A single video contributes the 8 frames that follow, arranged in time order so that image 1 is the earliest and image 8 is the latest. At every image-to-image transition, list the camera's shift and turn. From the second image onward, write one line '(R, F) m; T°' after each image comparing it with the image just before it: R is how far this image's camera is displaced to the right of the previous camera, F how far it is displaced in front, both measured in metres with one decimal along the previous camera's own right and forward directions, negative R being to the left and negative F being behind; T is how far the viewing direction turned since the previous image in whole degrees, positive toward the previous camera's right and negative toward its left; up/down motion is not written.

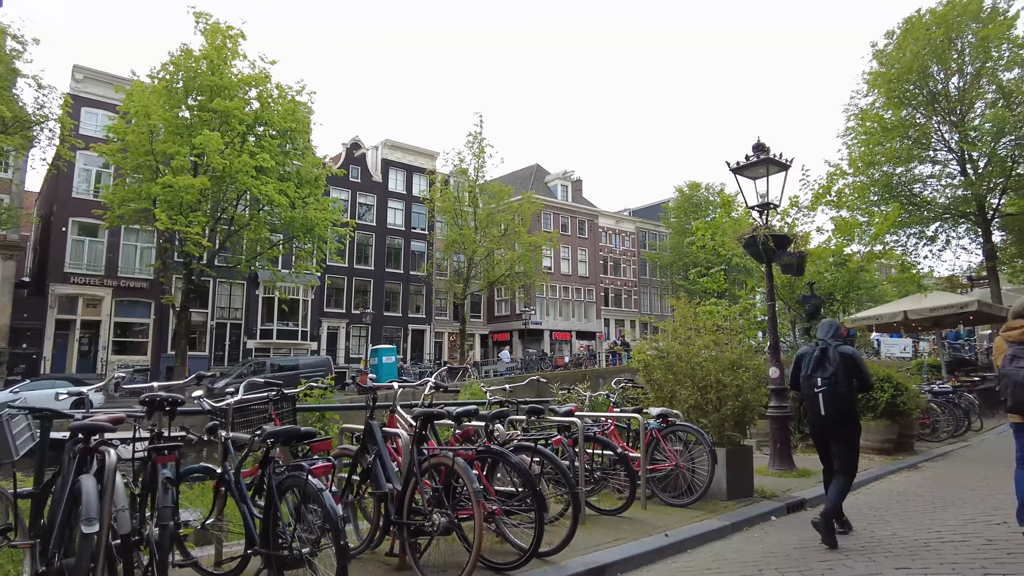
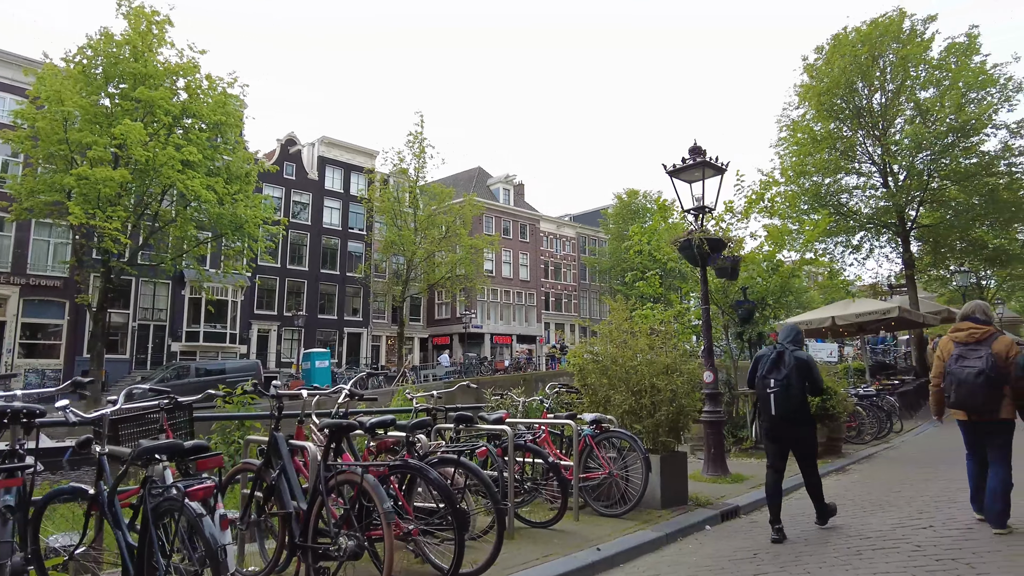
(+0.1, +0.3) m; +5°
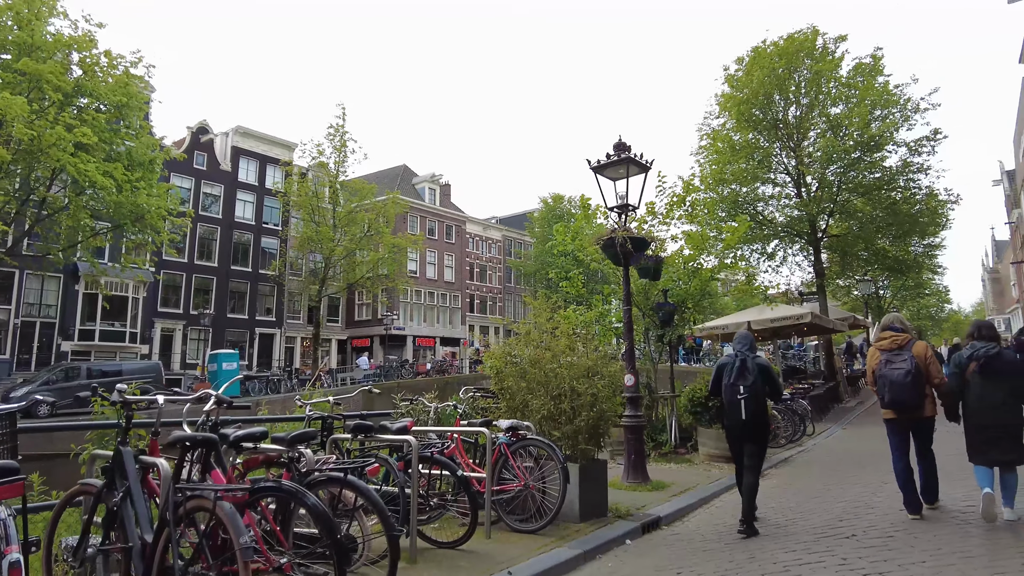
(+0.1, +0.5) m; +7°
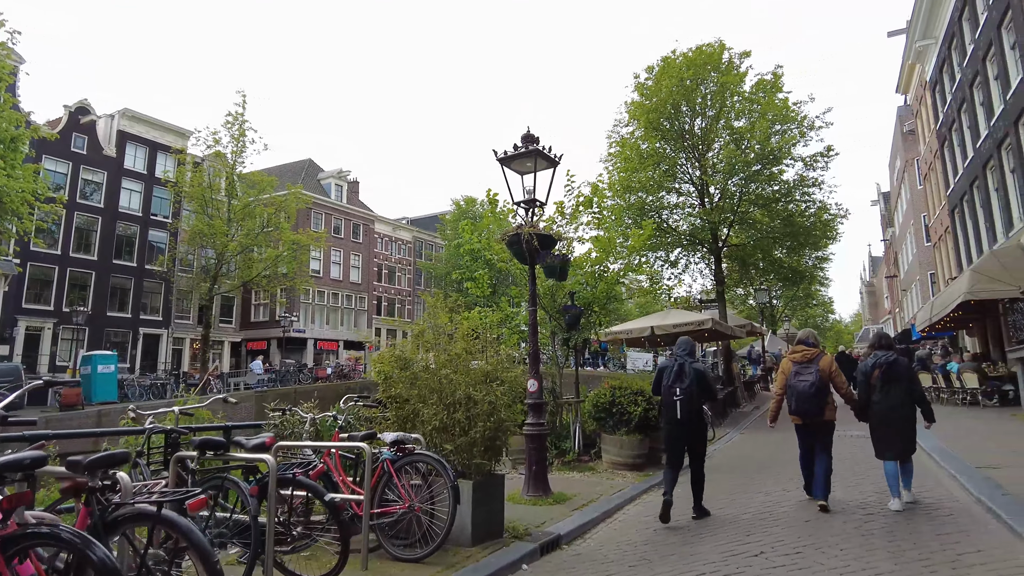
(+0.2, +0.6) m; +8°
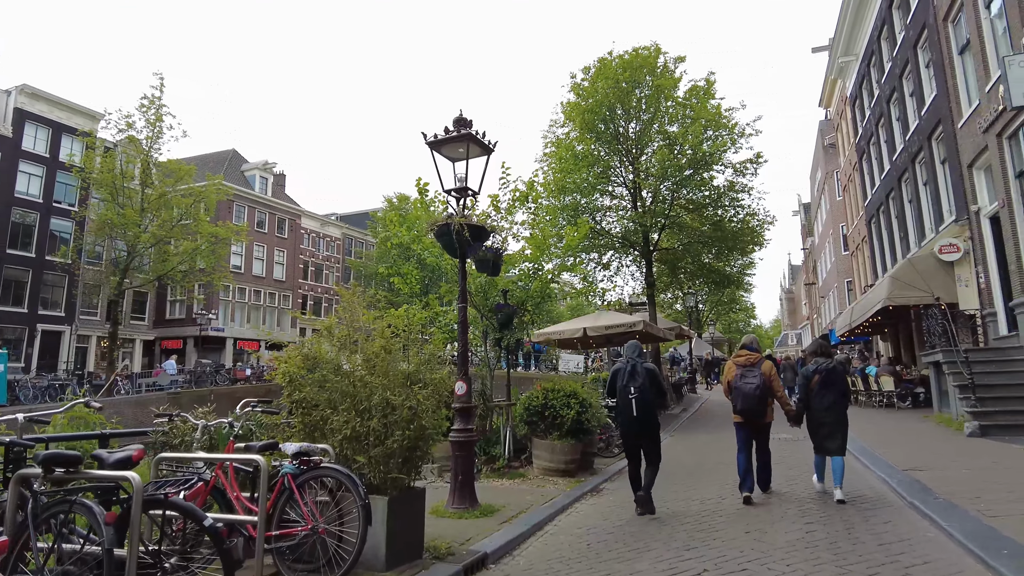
(+0.1, +0.5) m; +6°
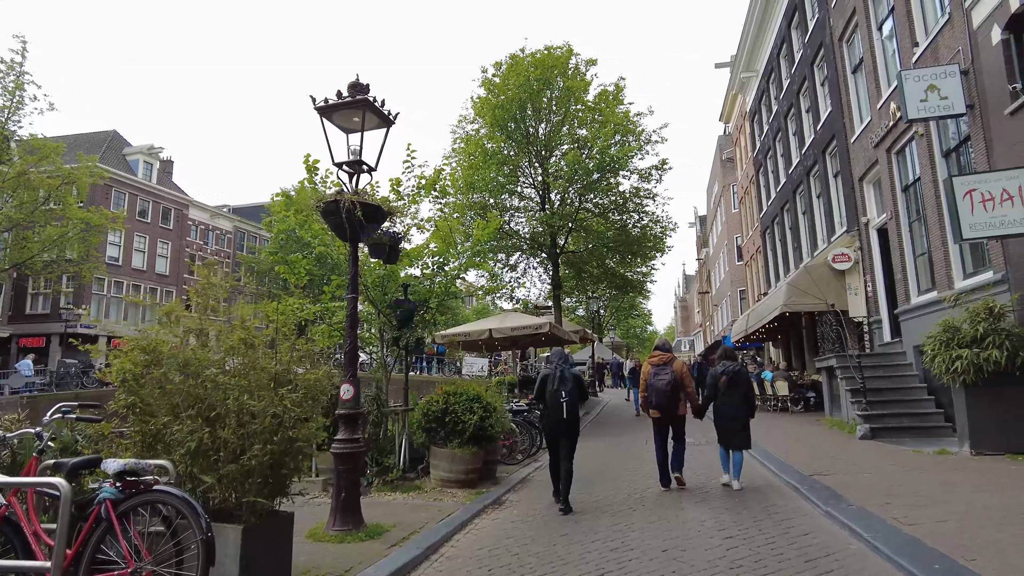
(+0.1, +0.7) m; +8°
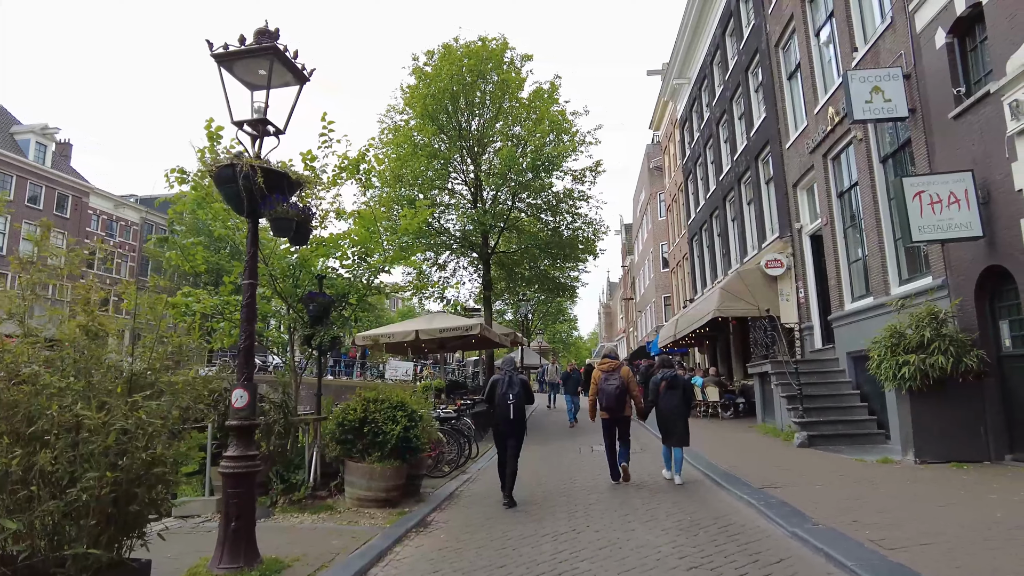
(-0.1, +0.8) m; +7°
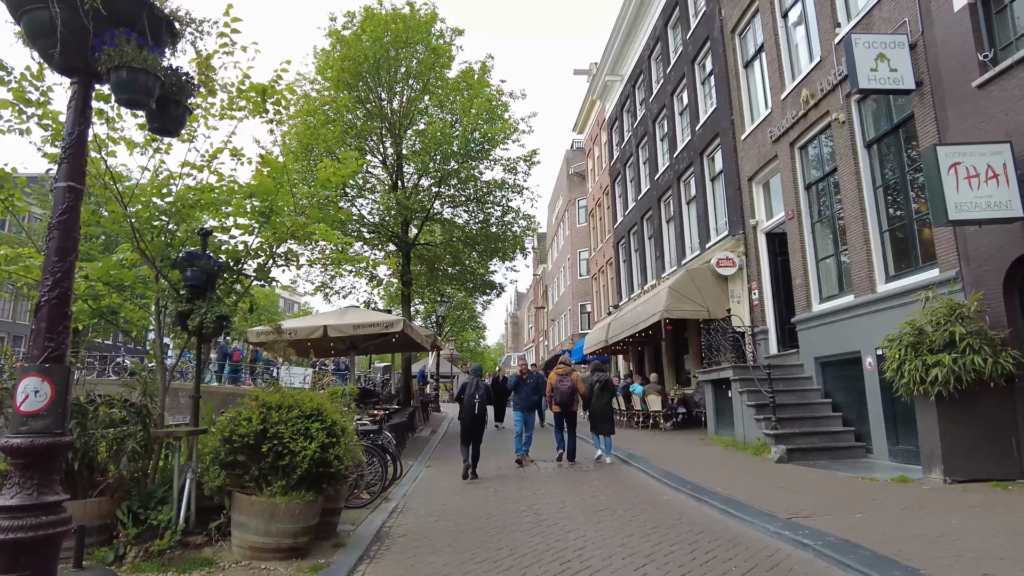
(-0.5, +1.9) m; +9°
